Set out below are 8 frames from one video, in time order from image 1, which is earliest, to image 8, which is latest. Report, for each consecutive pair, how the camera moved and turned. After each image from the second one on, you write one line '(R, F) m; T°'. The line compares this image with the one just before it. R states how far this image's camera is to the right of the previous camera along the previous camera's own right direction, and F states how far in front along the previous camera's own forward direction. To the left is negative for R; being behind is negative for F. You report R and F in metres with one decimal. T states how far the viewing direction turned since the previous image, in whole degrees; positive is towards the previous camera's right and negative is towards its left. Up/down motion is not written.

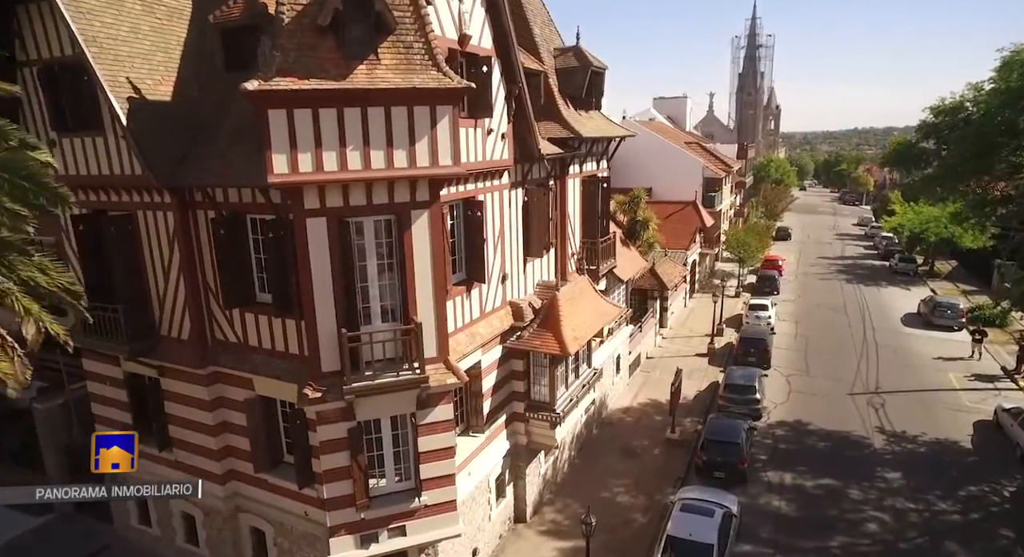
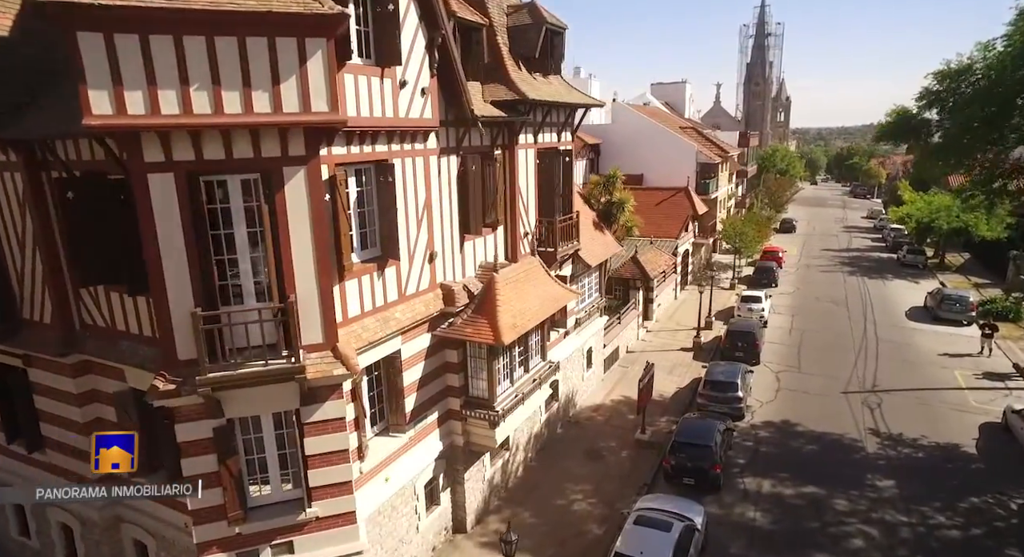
(+1.9, +2.0) m; -1°
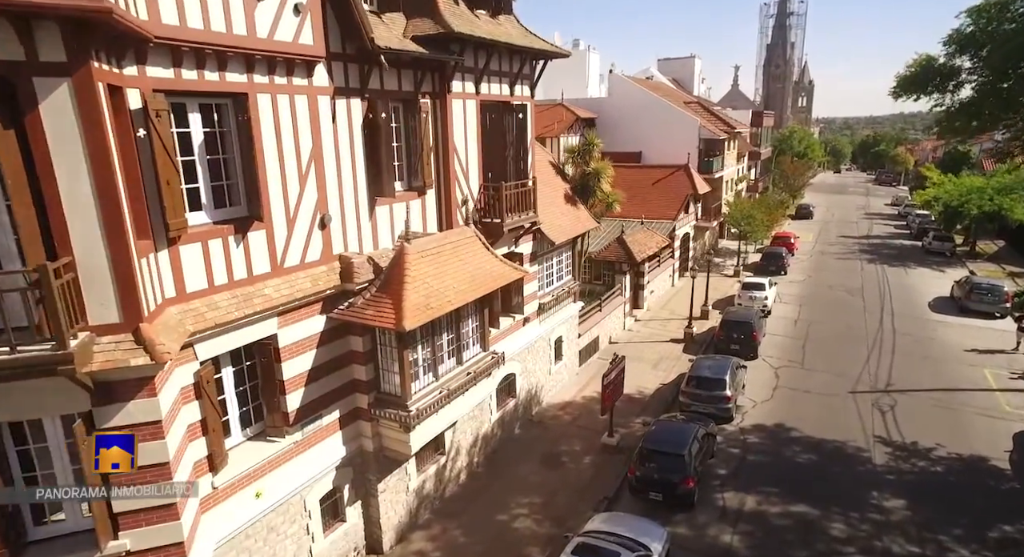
(+2.0, +2.8) m; -2°
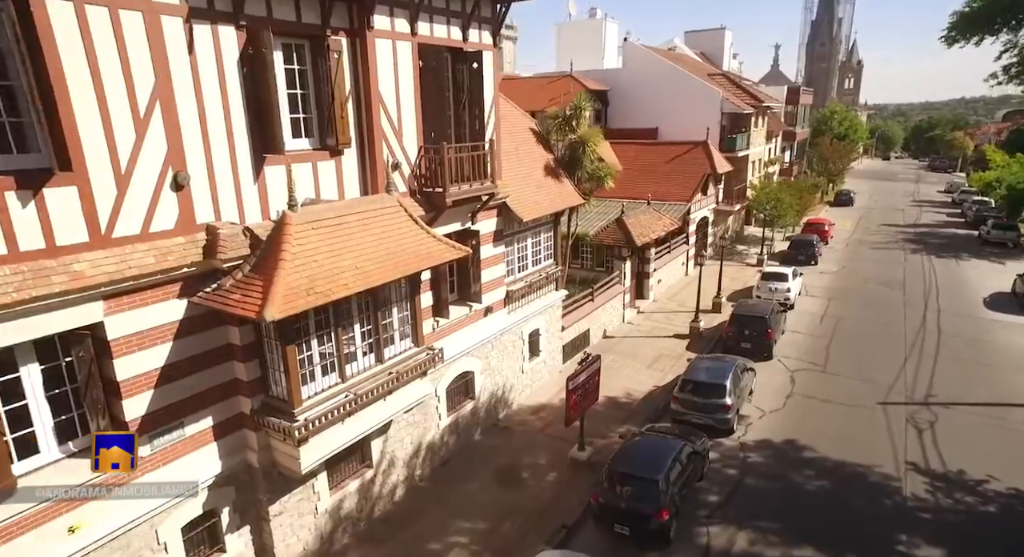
(+1.9, +2.7) m; -3°
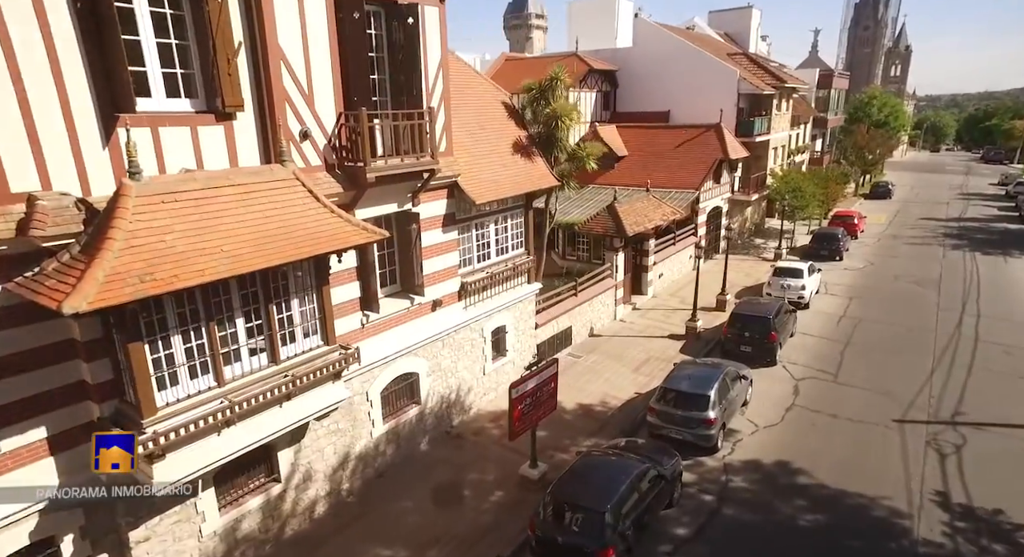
(+1.9, +2.0) m; -3°
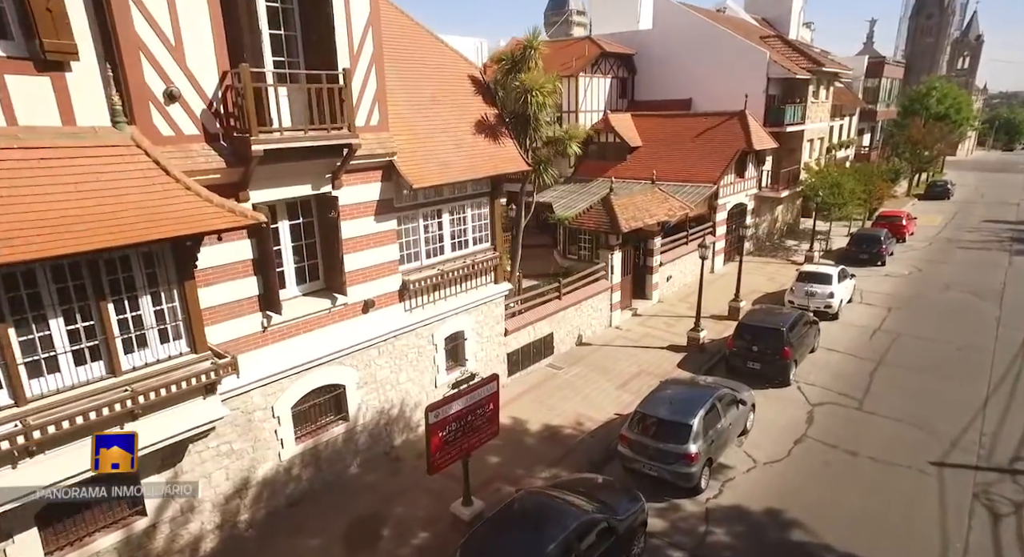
(+1.9, +2.3) m; -4°
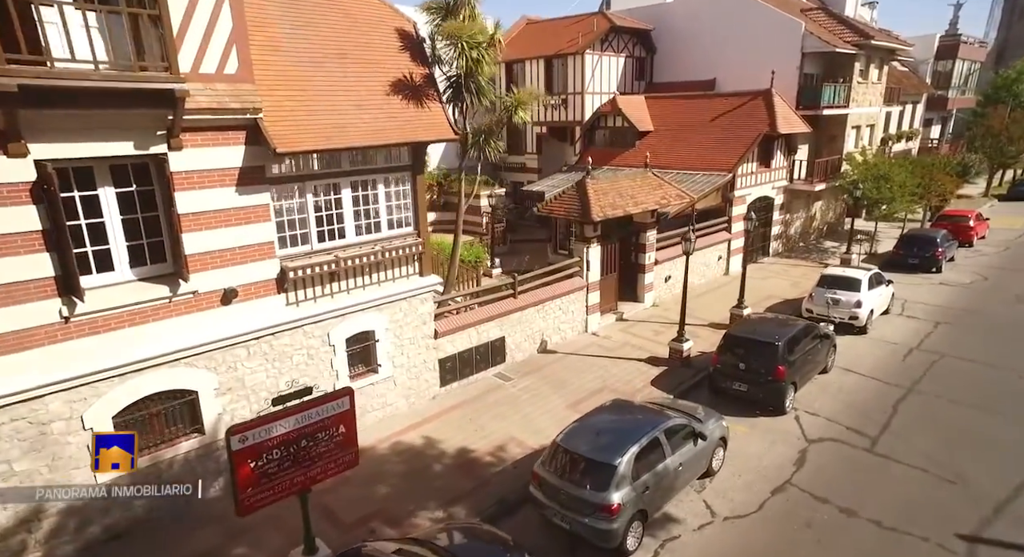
(+2.6, +2.6) m; -6°
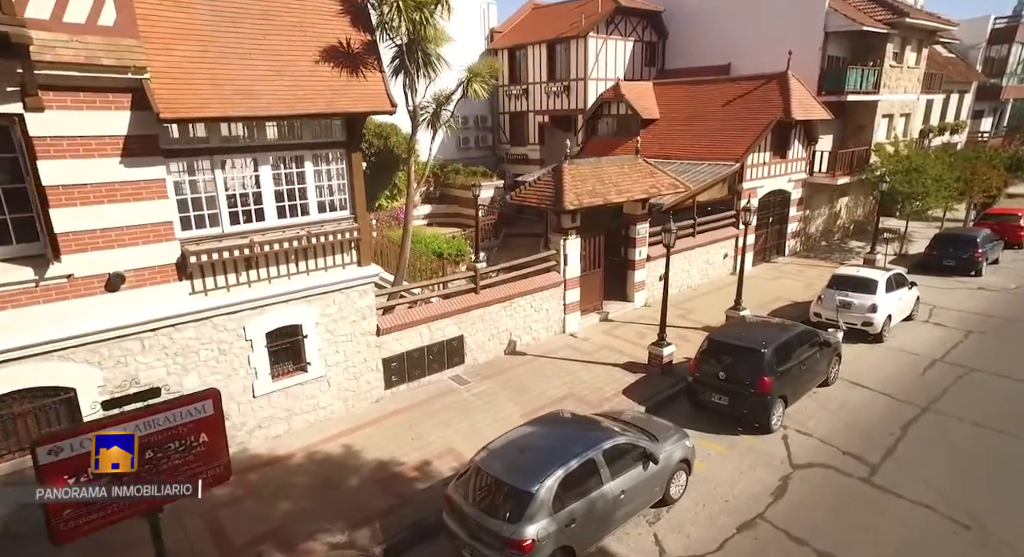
(+1.6, +1.5) m; -4°
